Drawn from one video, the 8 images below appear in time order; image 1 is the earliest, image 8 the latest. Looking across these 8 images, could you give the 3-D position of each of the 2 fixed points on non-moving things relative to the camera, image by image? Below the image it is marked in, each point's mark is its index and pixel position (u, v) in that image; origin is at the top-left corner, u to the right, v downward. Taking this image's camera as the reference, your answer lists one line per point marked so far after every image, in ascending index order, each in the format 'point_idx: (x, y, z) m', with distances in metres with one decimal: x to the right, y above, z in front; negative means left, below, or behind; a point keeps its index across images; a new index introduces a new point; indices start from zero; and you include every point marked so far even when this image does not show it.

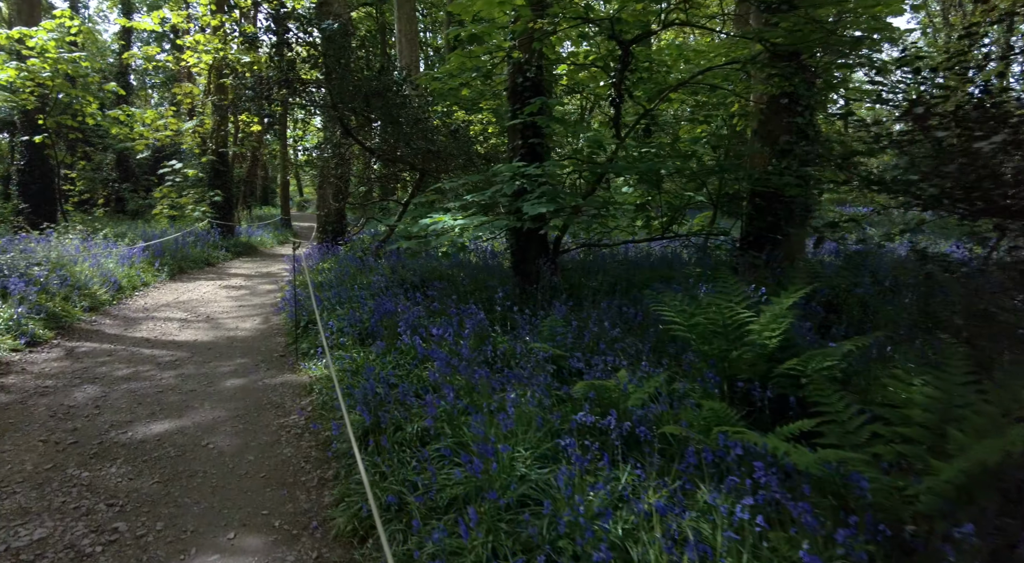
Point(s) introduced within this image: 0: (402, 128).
0: (-1.7, +2.3, +8.6) m
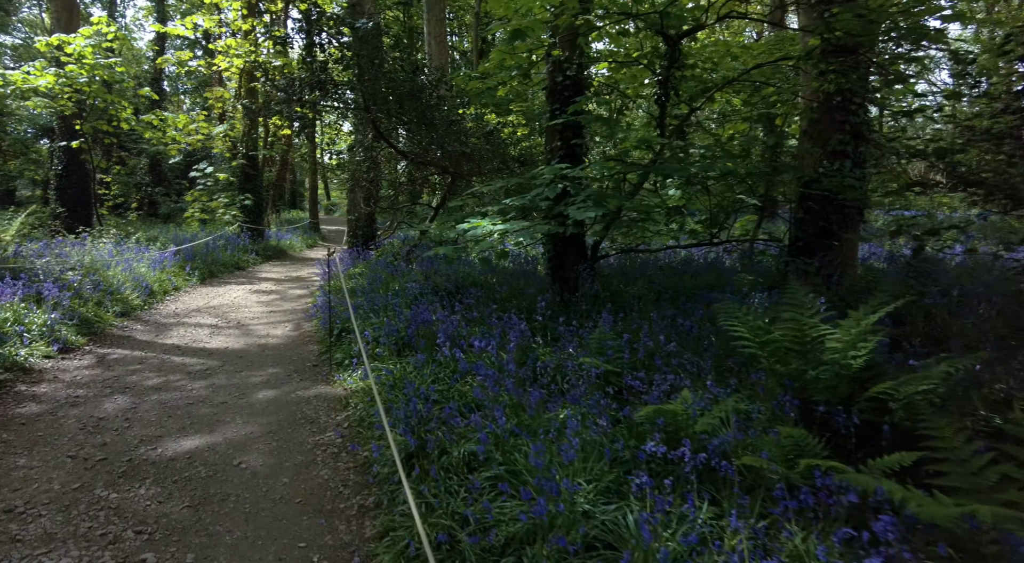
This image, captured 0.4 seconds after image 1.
0: (-1.1, +2.2, +8.4) m
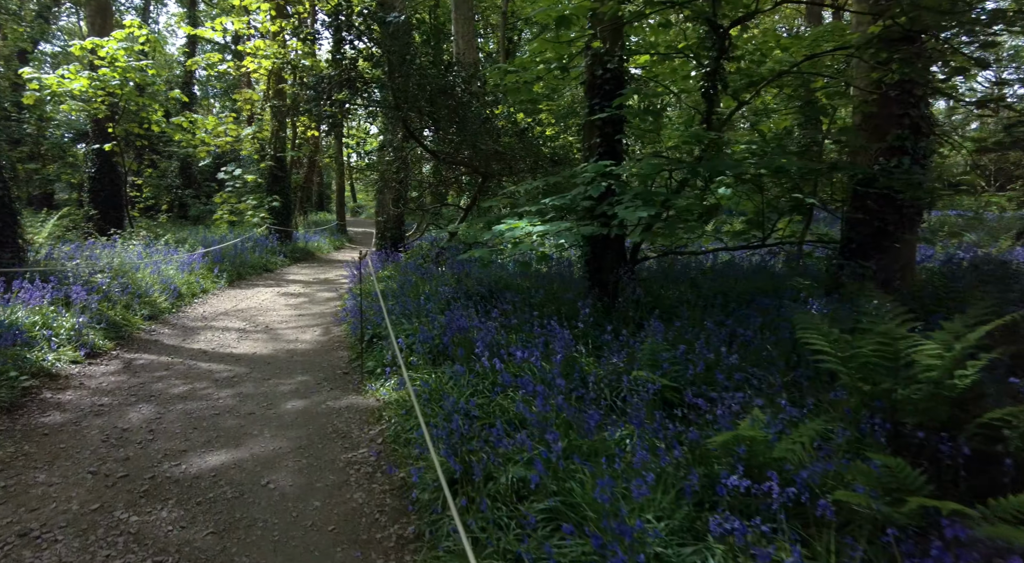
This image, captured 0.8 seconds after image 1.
0: (-0.6, +2.2, +8.2) m
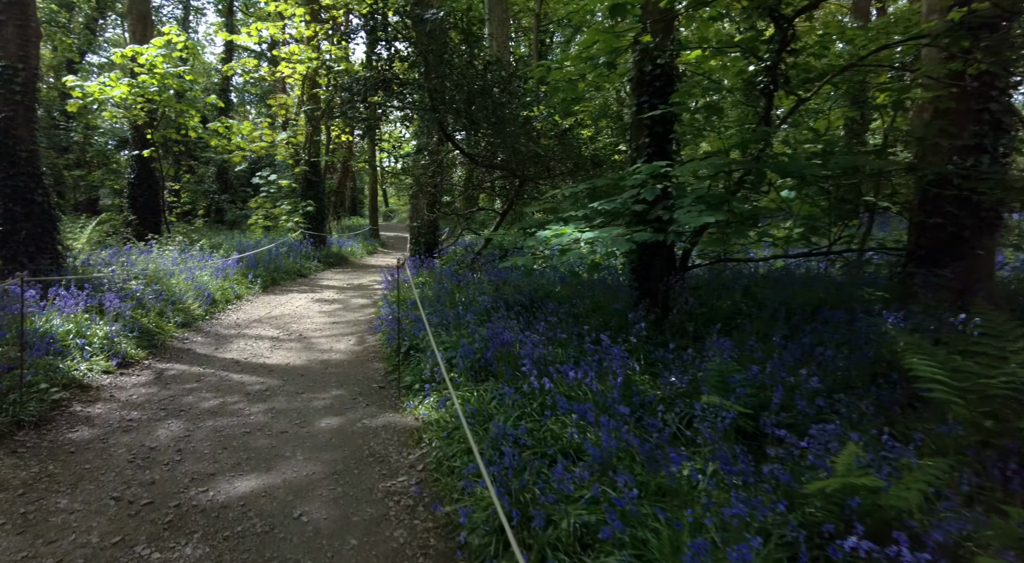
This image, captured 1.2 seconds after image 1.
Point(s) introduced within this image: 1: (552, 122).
0: (-0.1, +2.1, +7.8) m
1: (+0.6, +2.3, +8.2) m
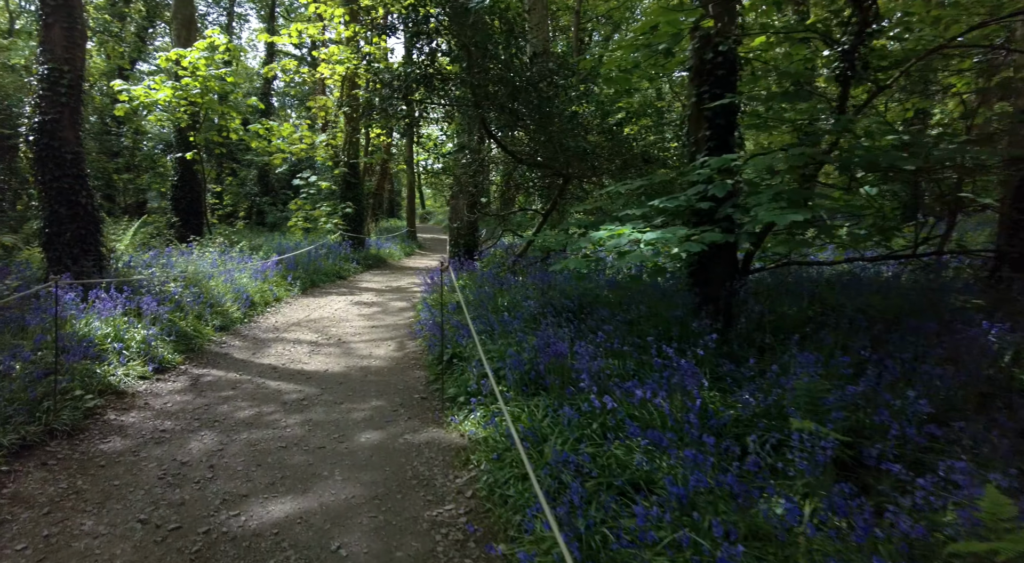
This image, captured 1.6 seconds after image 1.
0: (+0.5, +2.0, +7.5) m
1: (+1.2, +2.3, +7.8) m
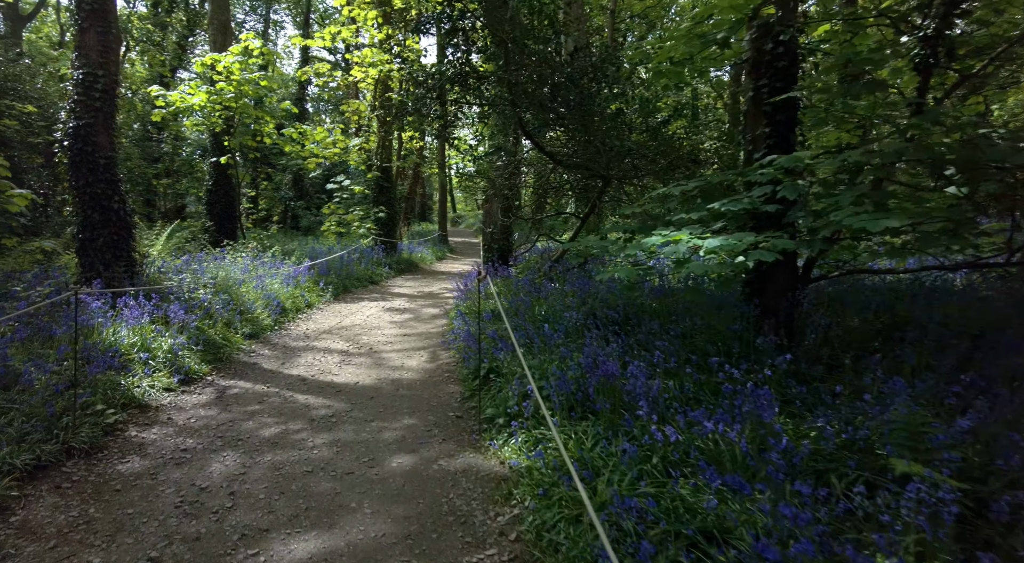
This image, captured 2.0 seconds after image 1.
0: (+1.0, +2.0, +7.1) m
1: (+1.7, +2.2, +7.4) m
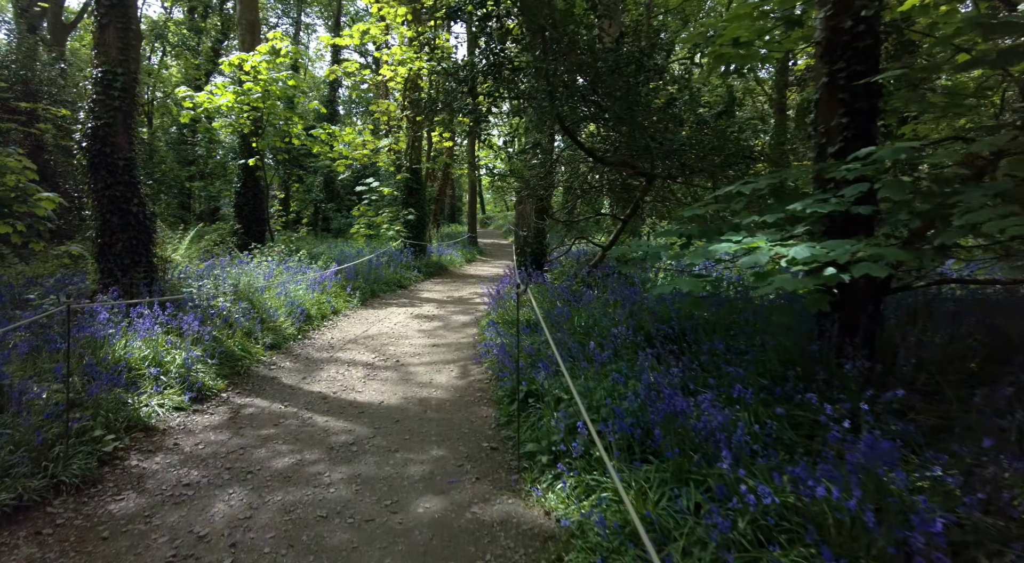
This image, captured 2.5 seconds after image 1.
0: (+1.4, +1.9, +6.5) m
1: (+2.1, +2.1, +6.7) m
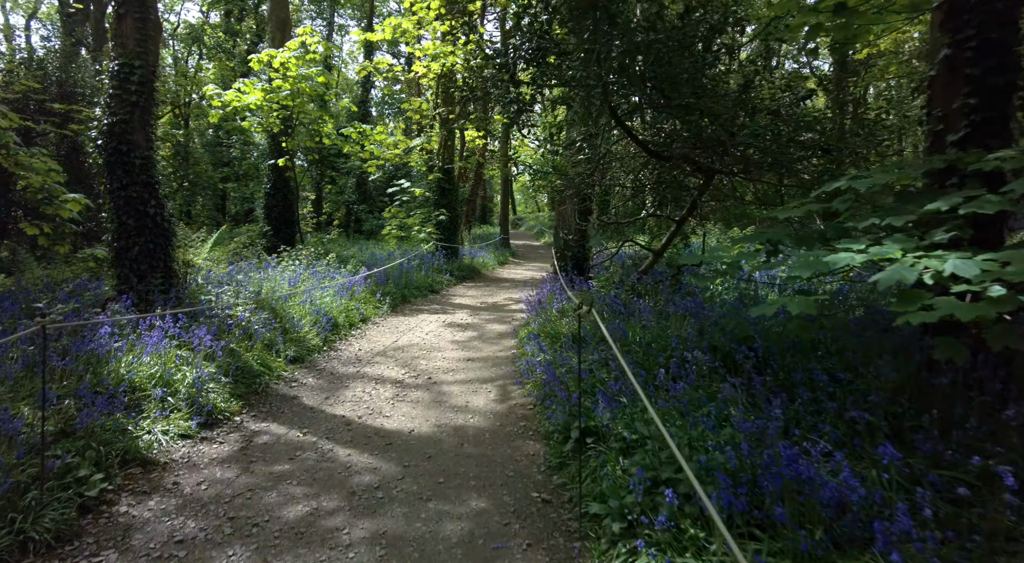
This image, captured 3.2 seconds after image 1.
0: (+1.9, +1.8, +5.7) m
1: (+2.6, +2.0, +5.9) m
